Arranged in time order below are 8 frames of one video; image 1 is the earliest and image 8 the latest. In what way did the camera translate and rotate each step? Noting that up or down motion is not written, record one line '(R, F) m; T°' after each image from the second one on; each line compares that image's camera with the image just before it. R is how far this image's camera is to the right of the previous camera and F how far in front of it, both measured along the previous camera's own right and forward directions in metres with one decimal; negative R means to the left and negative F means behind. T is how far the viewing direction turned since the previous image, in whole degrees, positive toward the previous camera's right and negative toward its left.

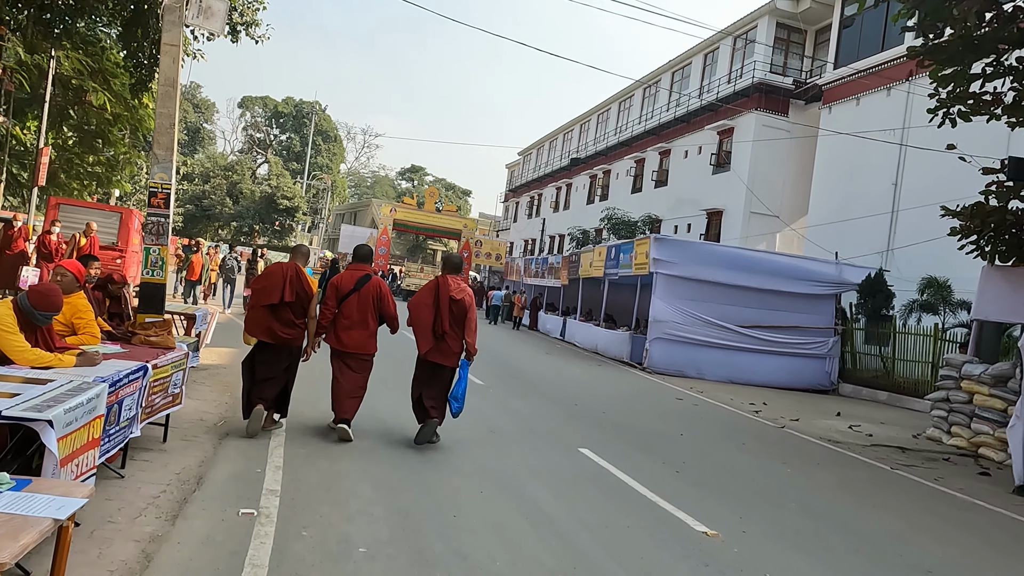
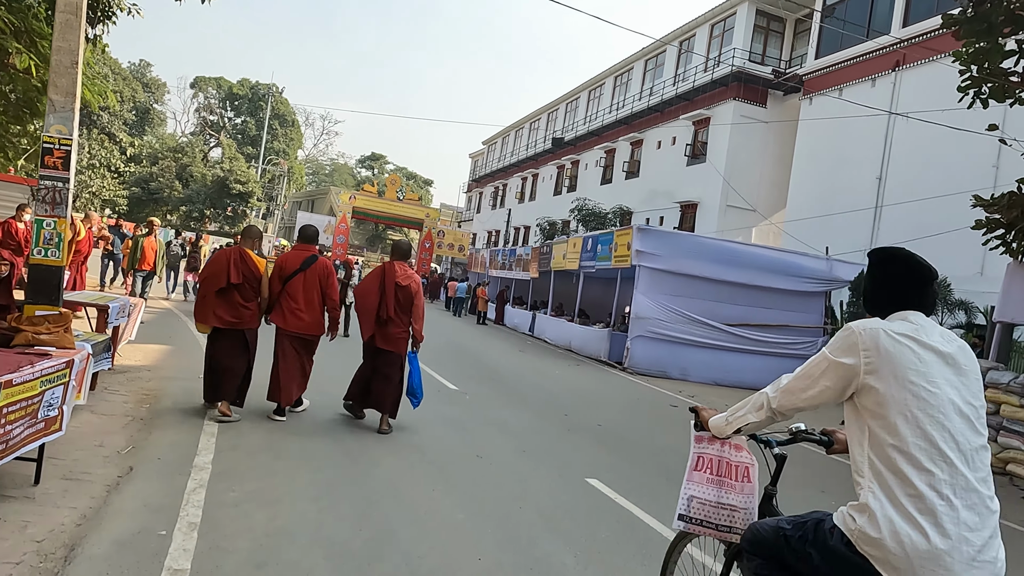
(-0.3, +1.4) m; +3°
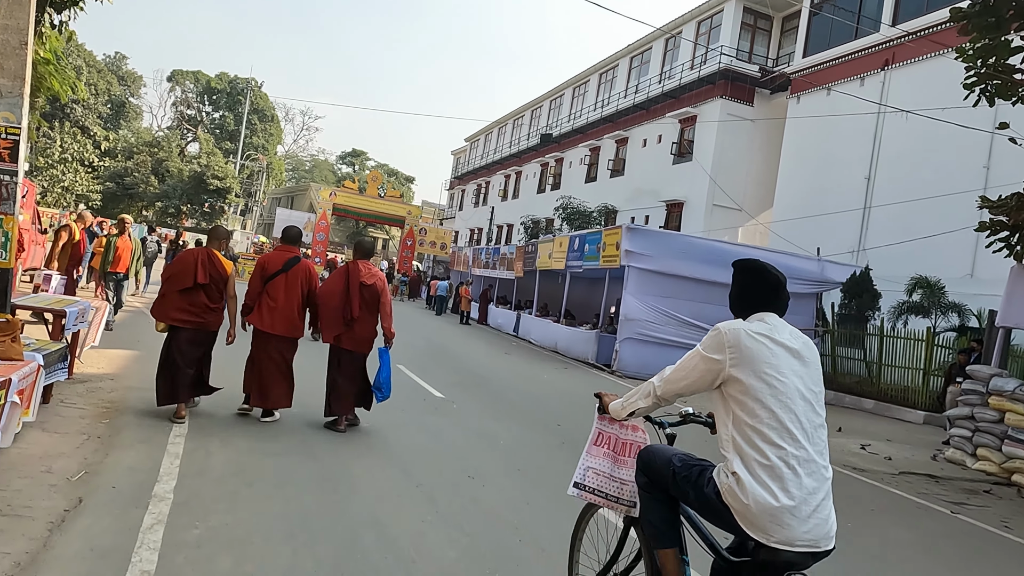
(-0.1, +0.5) m; +1°
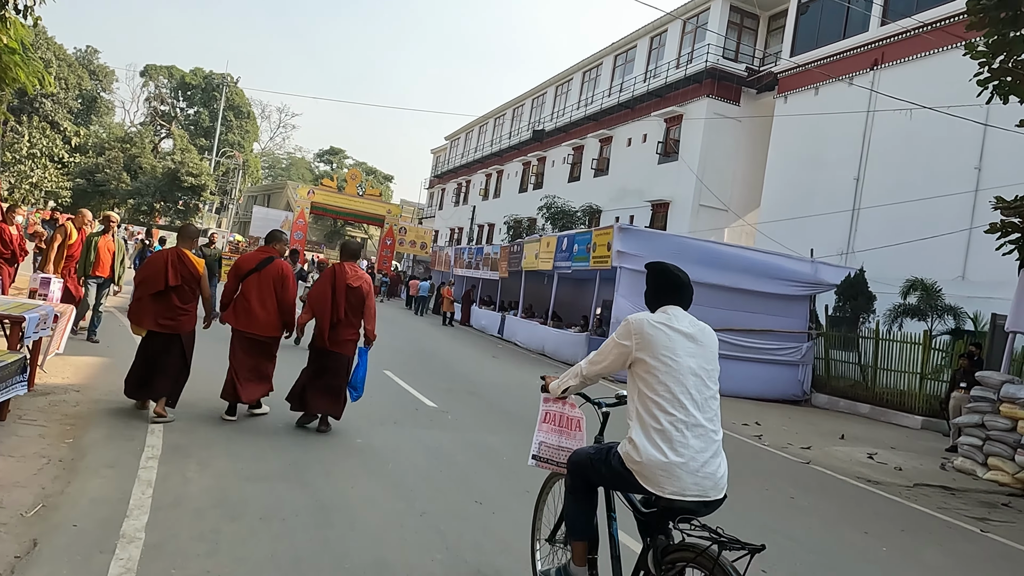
(-0.2, +0.5) m; +2°
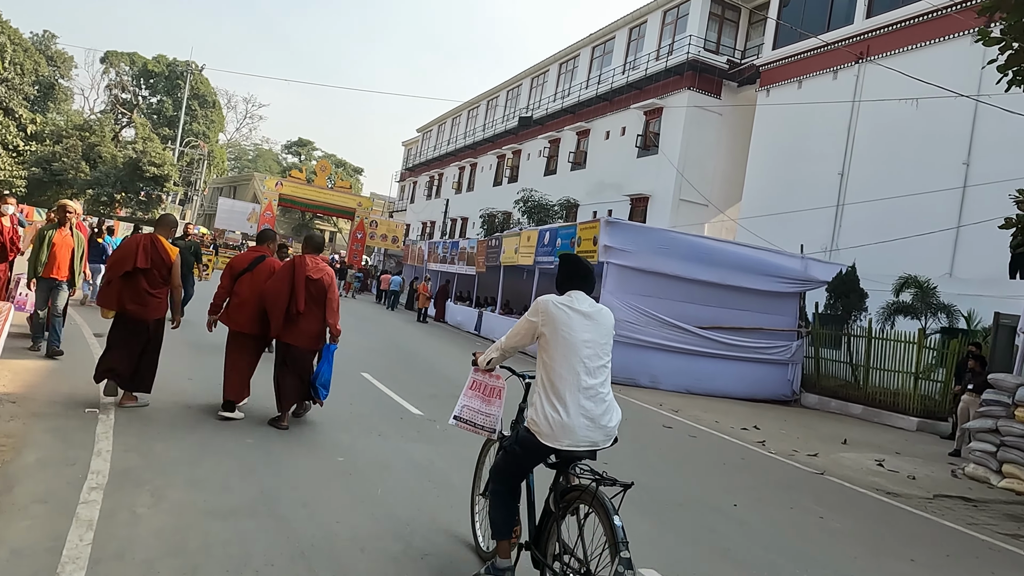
(-0.2, +0.7) m; +2°
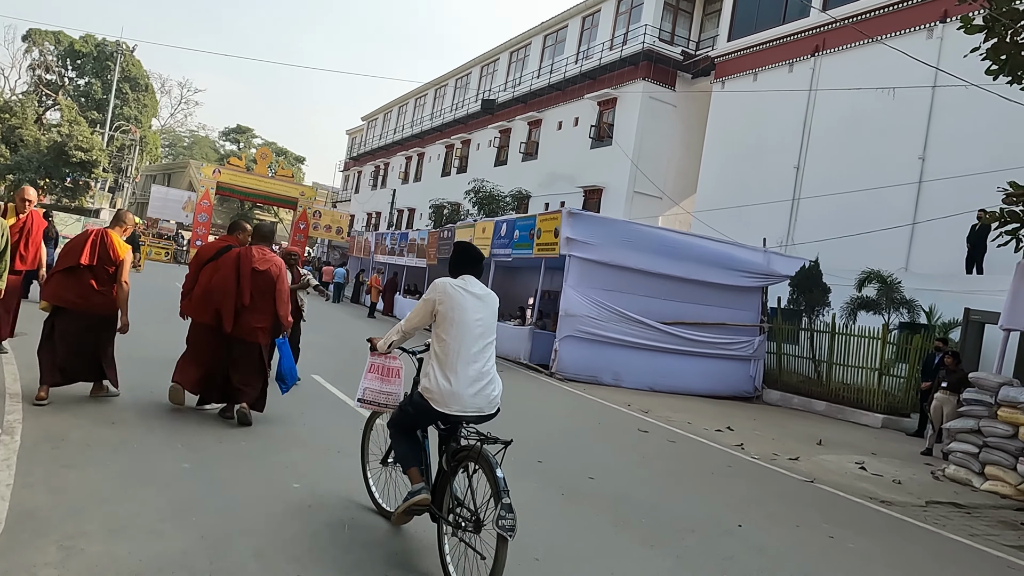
(-0.2, +0.7) m; +4°
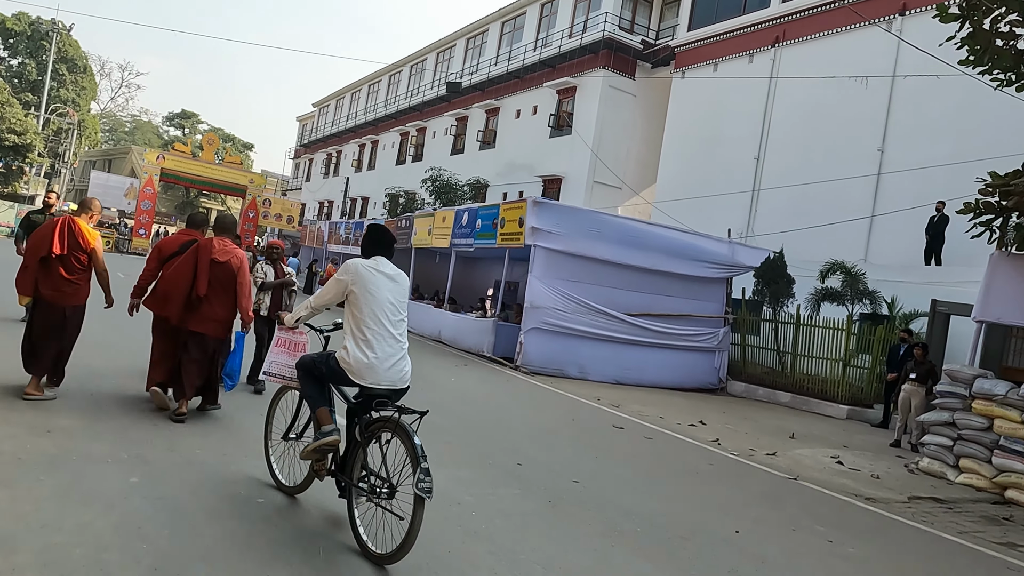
(-0.2, +0.4) m; +4°
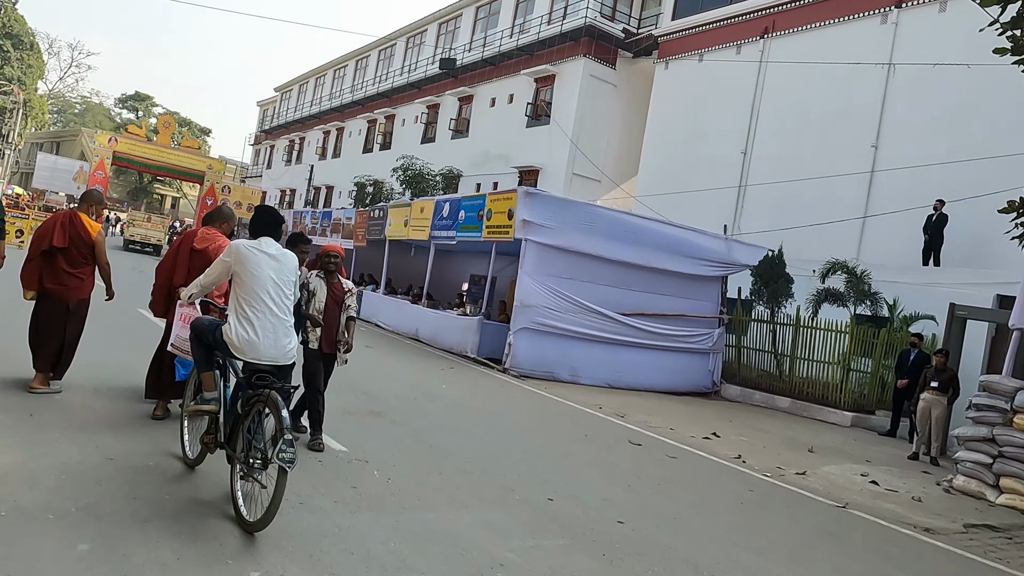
(-0.5, +0.9) m; +3°
